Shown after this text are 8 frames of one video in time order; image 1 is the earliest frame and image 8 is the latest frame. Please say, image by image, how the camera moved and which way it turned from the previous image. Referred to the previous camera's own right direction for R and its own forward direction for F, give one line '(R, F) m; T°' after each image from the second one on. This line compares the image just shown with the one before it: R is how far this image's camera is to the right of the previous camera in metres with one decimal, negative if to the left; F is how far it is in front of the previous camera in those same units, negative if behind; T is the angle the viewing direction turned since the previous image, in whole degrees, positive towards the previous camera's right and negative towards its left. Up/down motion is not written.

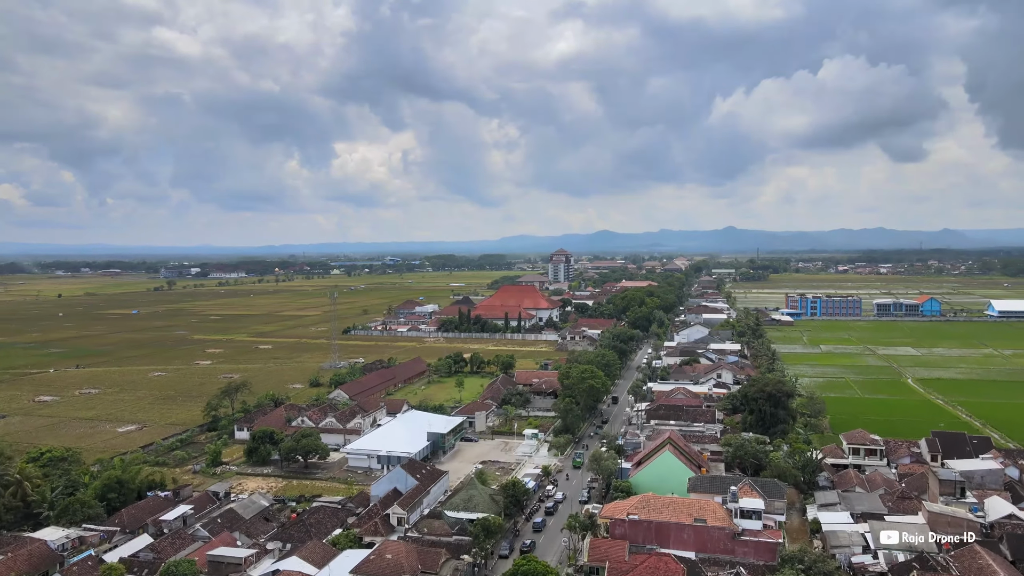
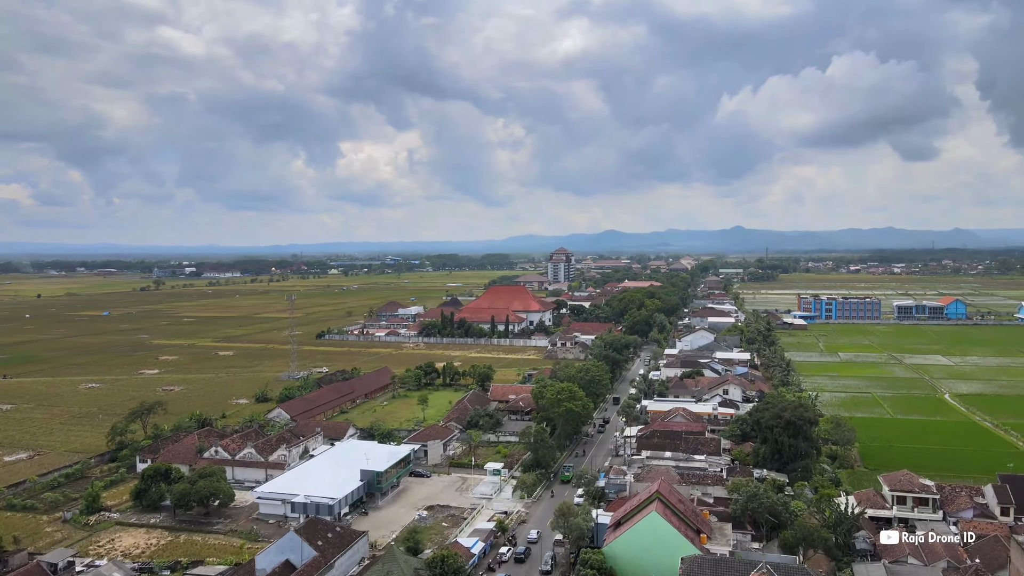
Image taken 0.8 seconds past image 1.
(+1.2, +4.3) m; -1°
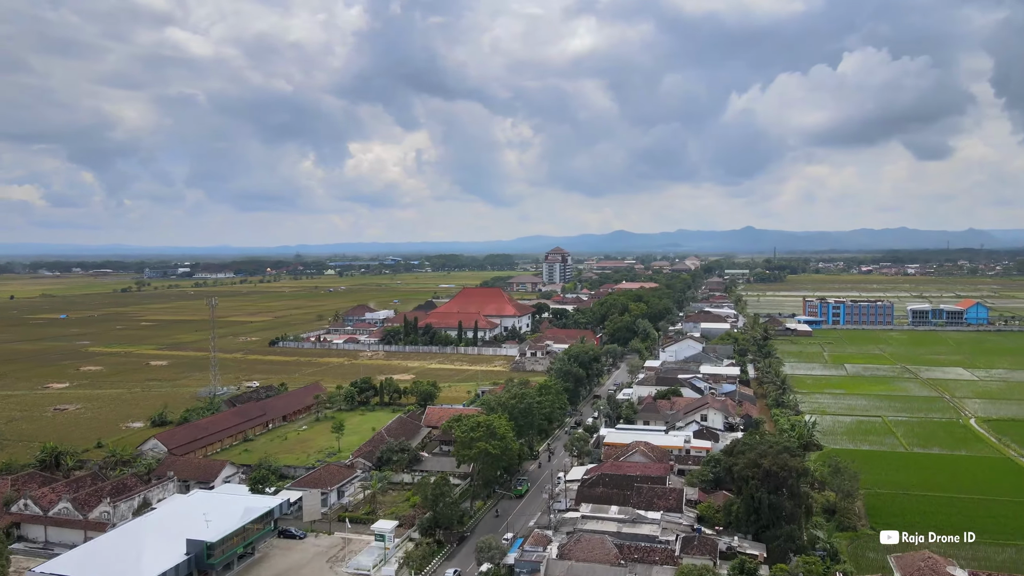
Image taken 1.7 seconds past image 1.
(+2.3, +4.5) m; -1°
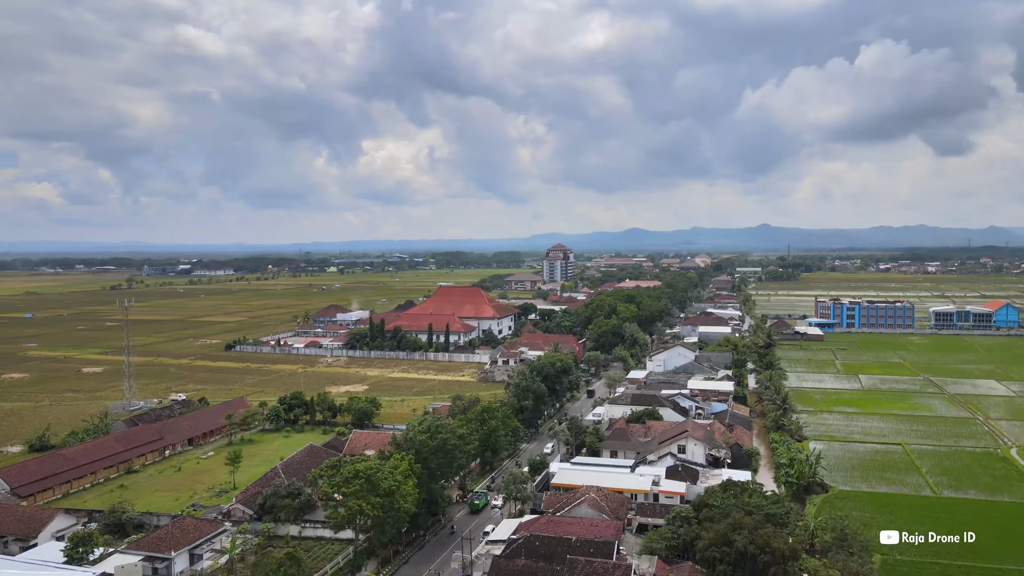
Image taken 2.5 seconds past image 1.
(+1.9, +4.0) m; -1°
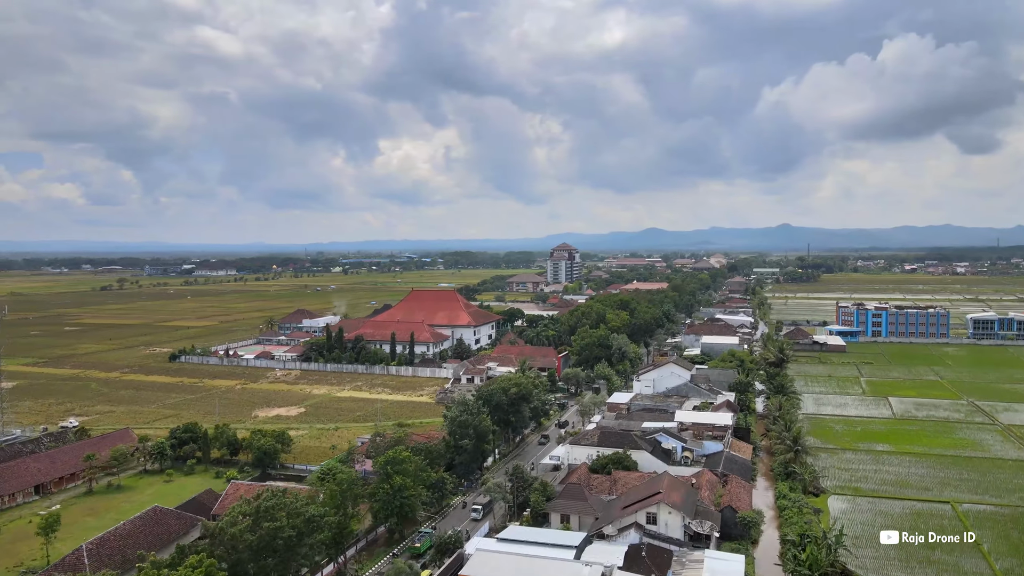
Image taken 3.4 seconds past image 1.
(+1.9, +4.7) m; -1°
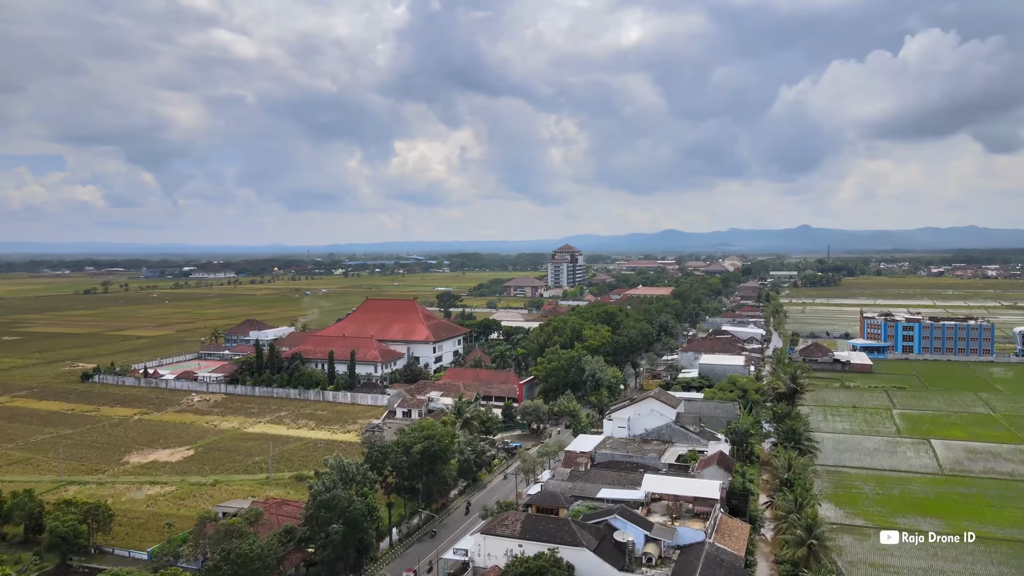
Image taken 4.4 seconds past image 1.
(+2.1, +5.2) m; -1°
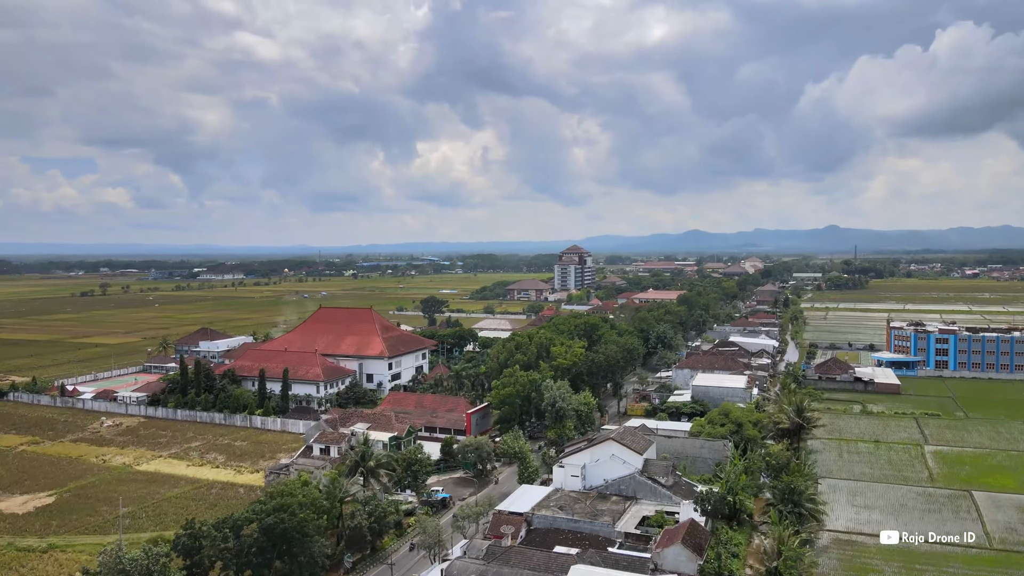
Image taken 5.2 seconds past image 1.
(+2.1, +4.0) m; -2°
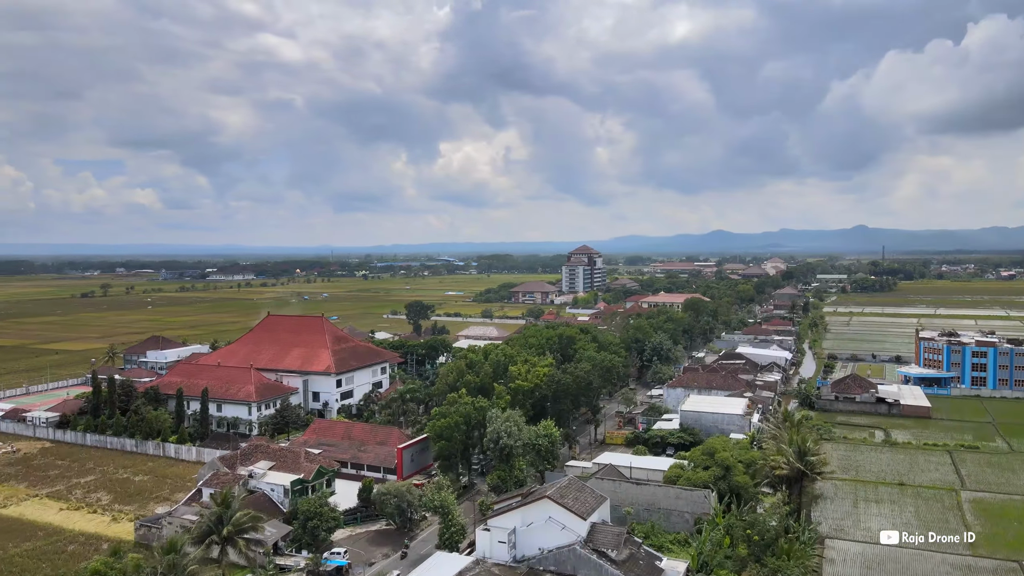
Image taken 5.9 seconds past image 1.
(+1.8, +3.5) m; -2°
